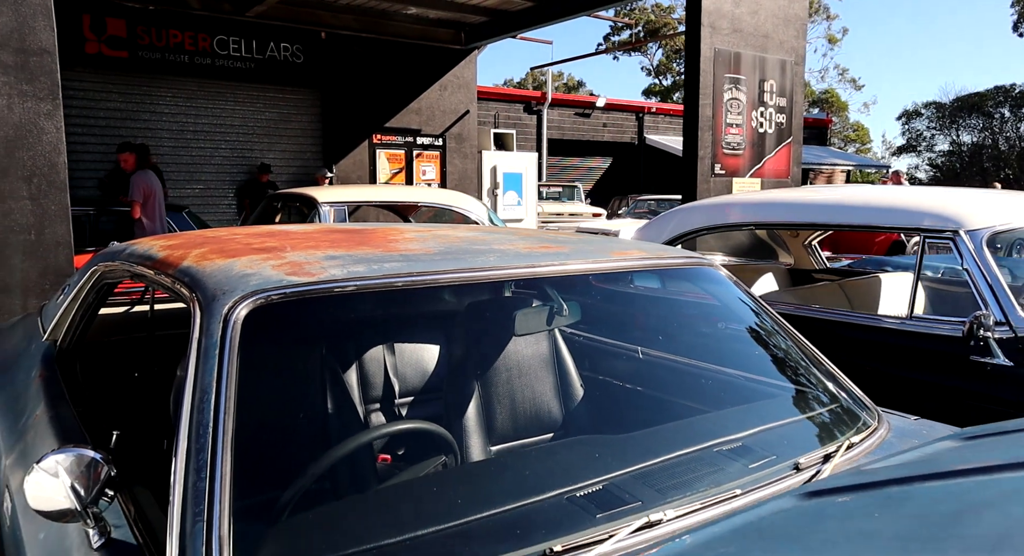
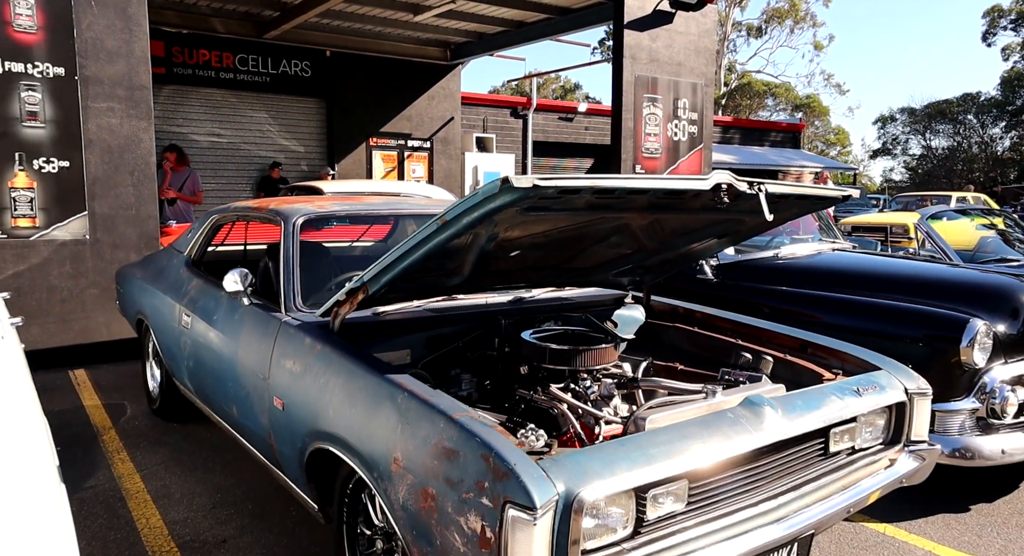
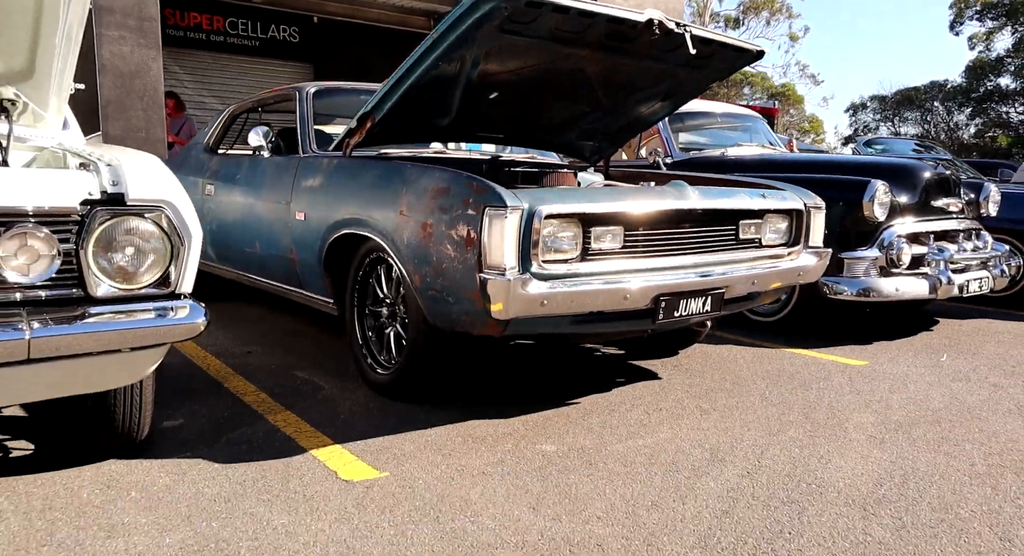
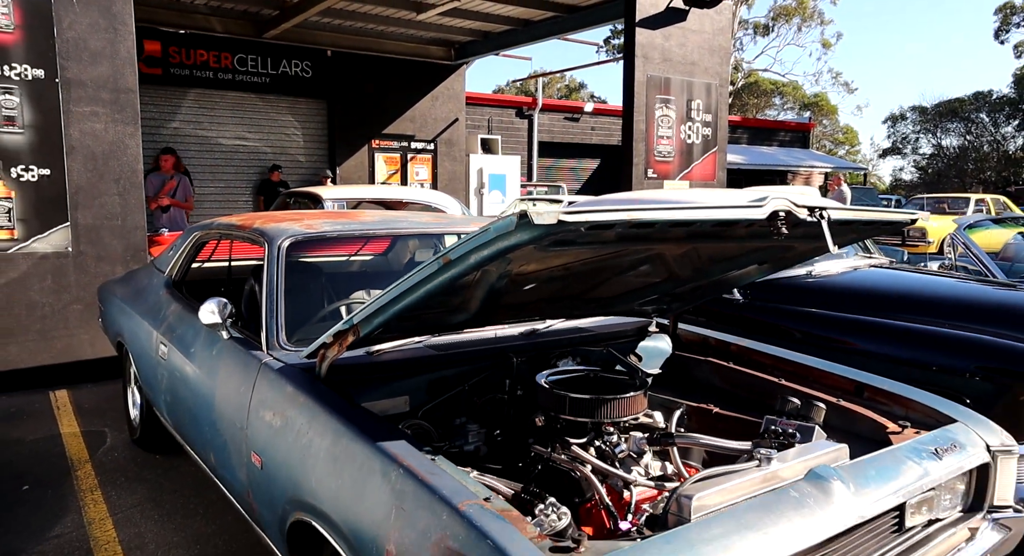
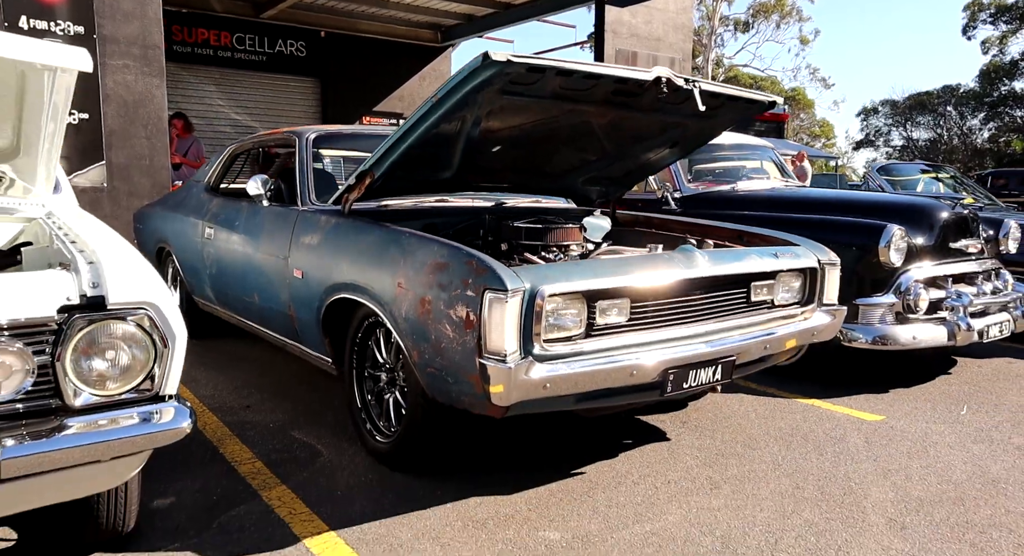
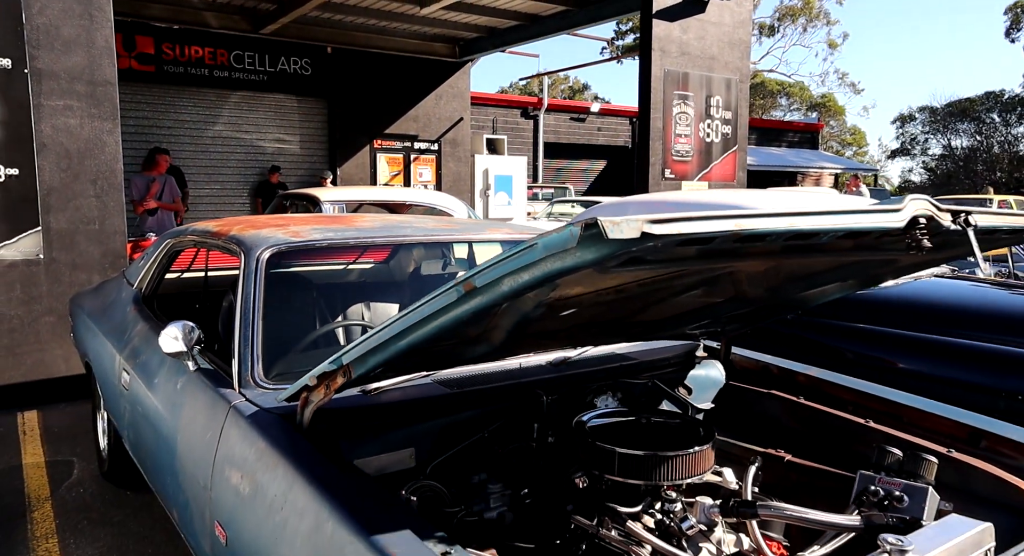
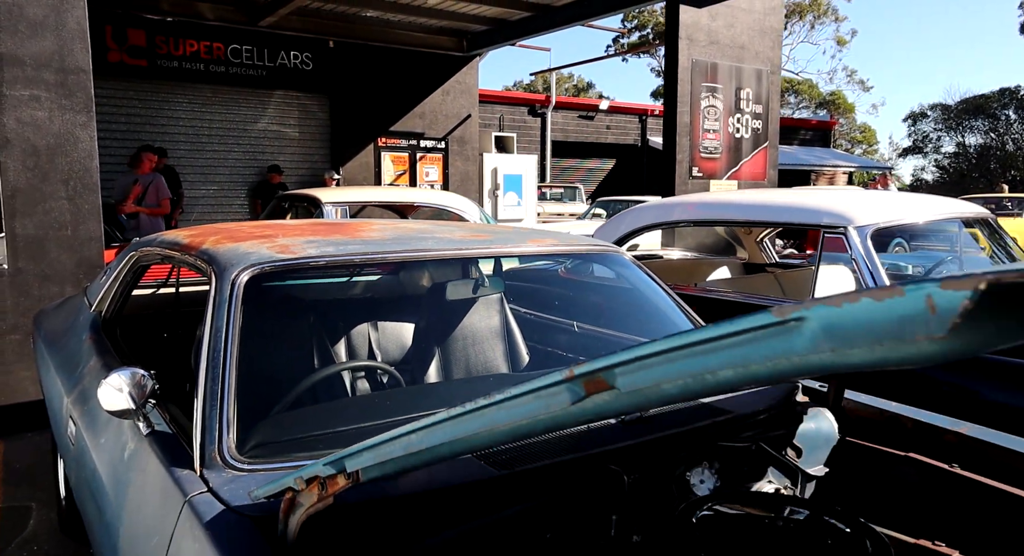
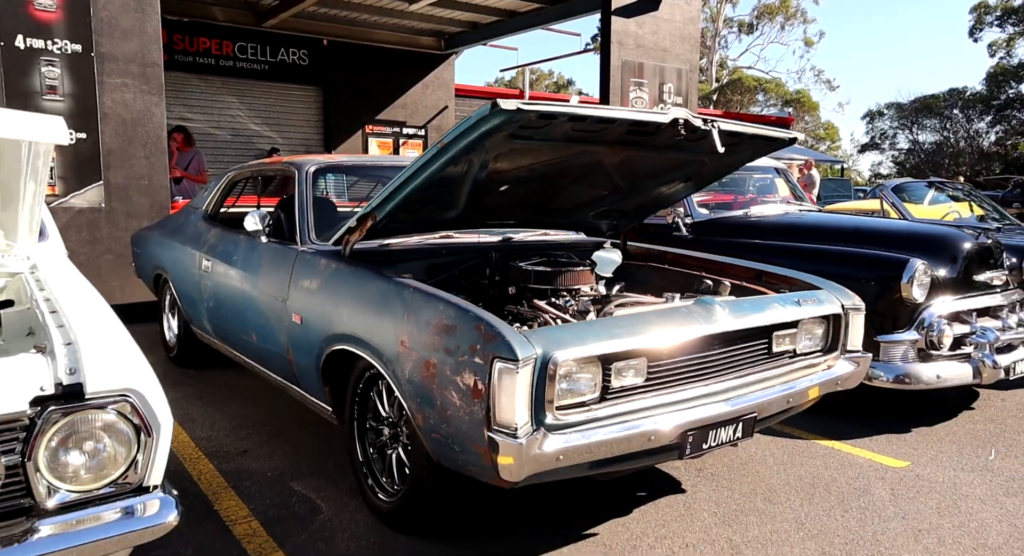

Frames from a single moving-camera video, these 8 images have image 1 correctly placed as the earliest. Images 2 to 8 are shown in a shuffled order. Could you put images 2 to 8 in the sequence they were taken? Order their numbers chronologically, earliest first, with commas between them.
7, 6, 4, 2, 8, 5, 3
